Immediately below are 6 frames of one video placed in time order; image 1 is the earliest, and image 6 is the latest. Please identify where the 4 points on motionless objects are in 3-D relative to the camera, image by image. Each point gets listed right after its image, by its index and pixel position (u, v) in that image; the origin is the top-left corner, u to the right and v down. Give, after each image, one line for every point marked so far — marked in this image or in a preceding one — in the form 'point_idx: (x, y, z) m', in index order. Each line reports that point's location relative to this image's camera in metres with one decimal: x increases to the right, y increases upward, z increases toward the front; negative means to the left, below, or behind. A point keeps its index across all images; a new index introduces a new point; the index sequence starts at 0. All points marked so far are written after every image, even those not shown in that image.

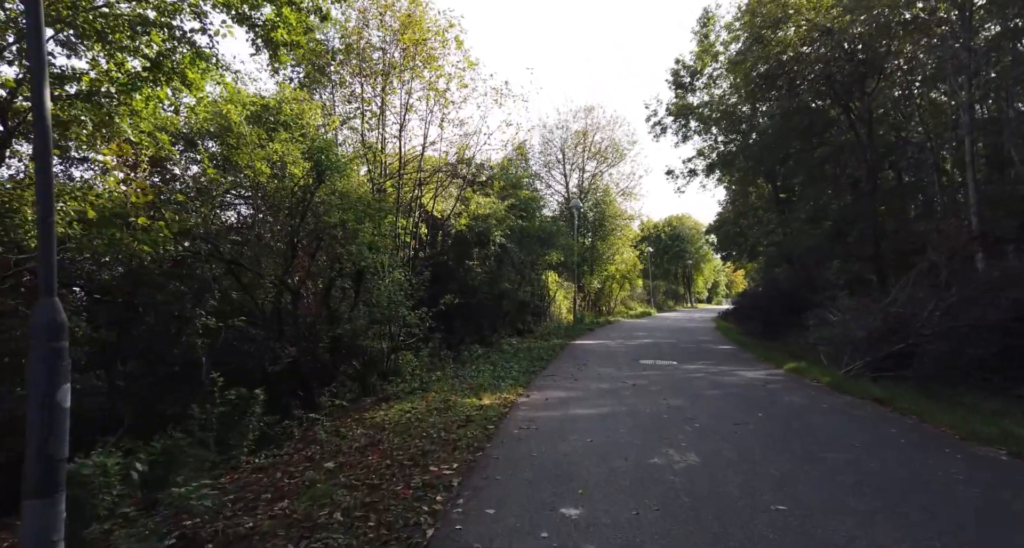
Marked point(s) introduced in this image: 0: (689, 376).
0: (+3.7, -2.2, +12.9) m
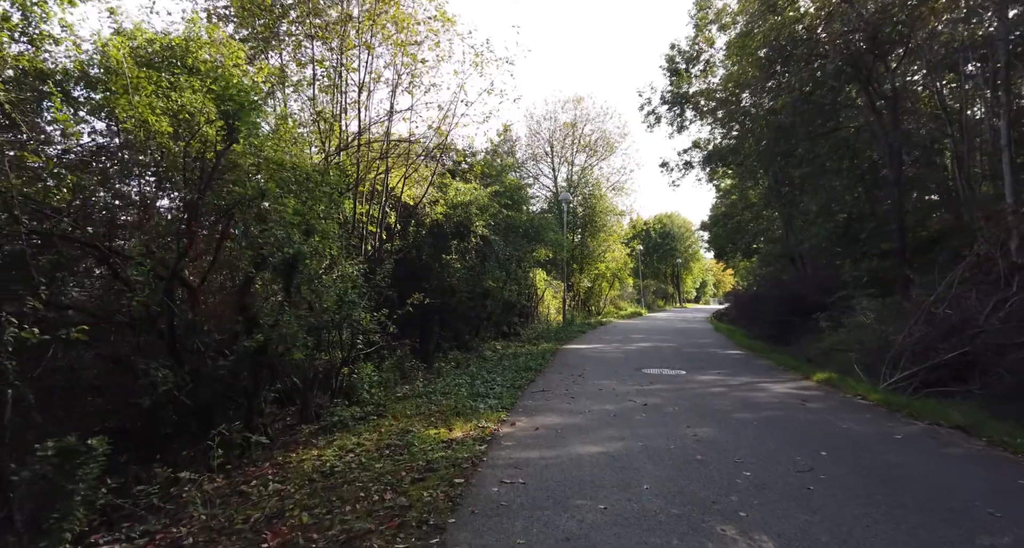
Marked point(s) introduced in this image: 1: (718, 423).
0: (+3.4, -2.1, +10.7) m
1: (+2.7, -2.0, +8.1) m
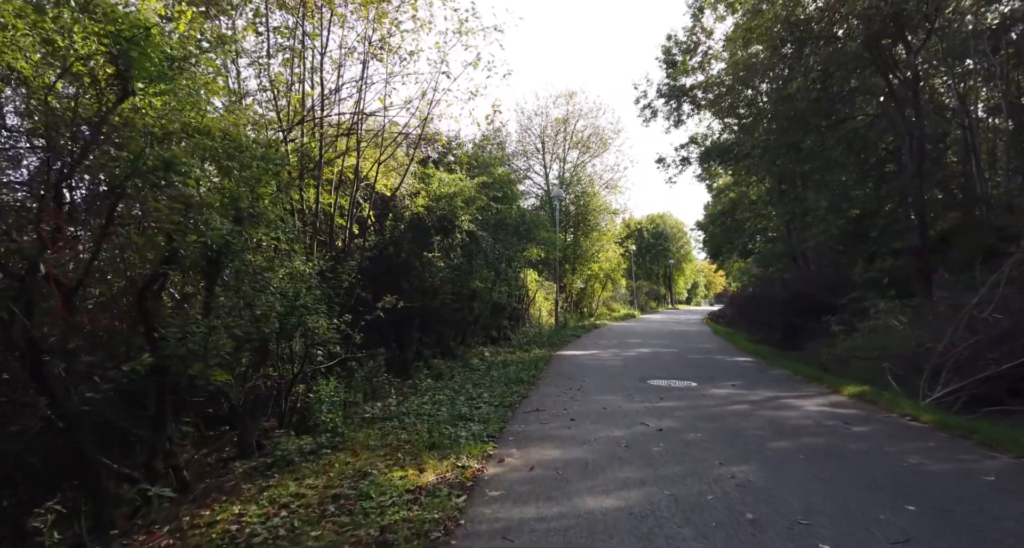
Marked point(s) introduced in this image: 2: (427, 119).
0: (+3.3, -2.1, +9.1) m
1: (+2.6, -2.0, +6.5) m
2: (-1.7, +3.1, +12.0) m
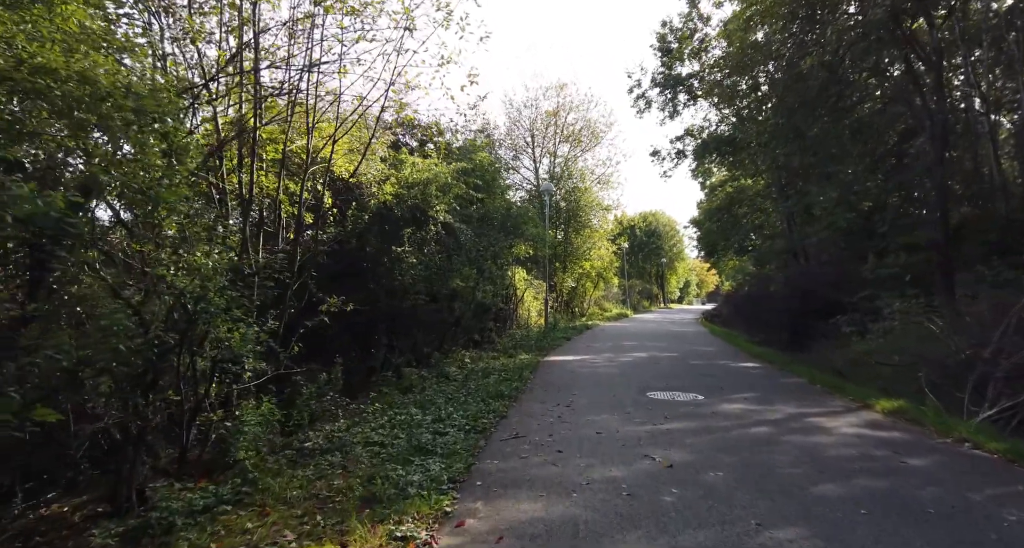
0: (+2.9, -2.0, +7.5) m
1: (+2.3, -1.9, +4.9) m
2: (-2.0, +3.1, +10.3) m
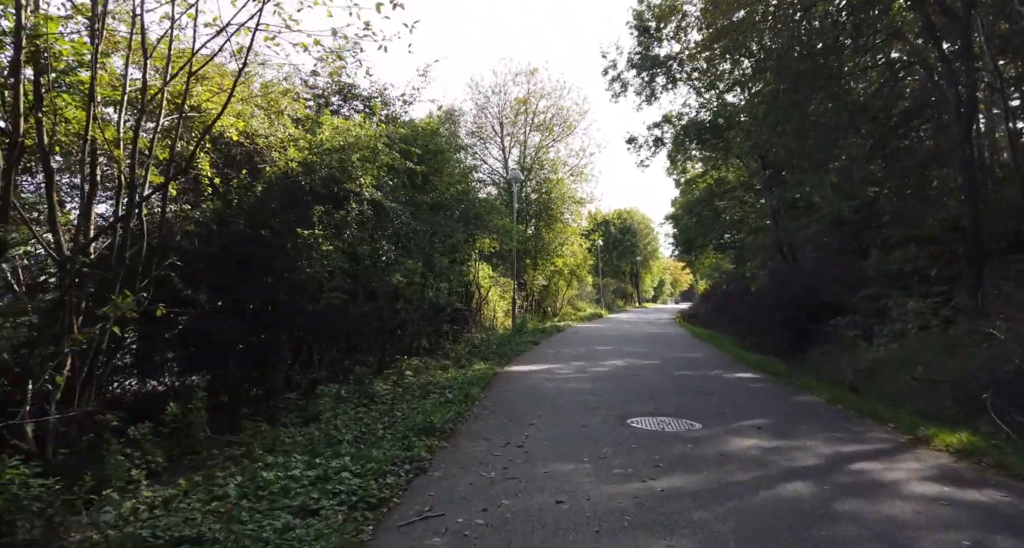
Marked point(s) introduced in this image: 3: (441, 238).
0: (+2.2, -1.9, +4.9) m
1: (+1.7, -1.8, +2.3) m
2: (-2.8, +3.2, +7.5) m
3: (-1.8, +1.0, +16.4) m
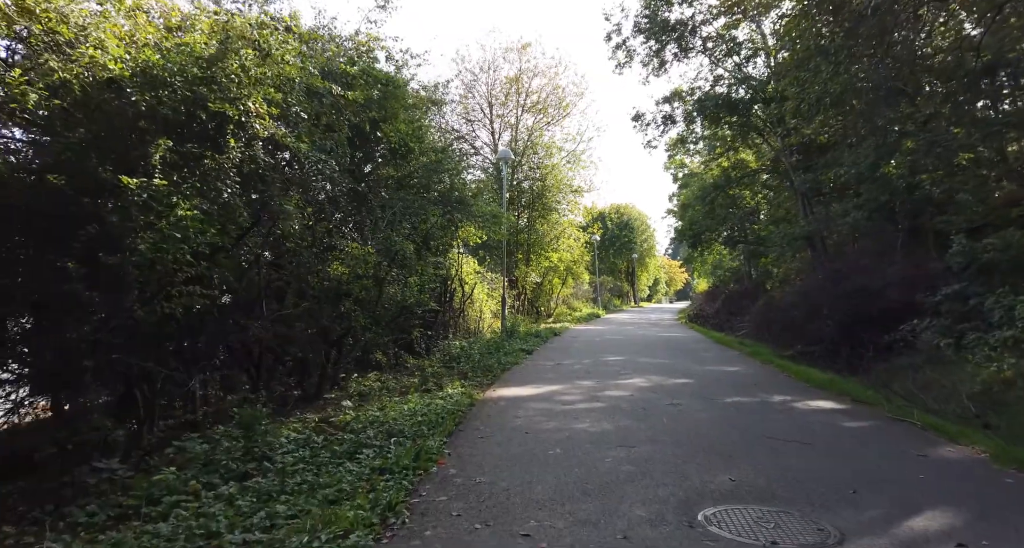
0: (+2.1, -1.7, +1.1) m
1: (+1.7, -1.6, -1.5) m
2: (-3.0, +3.4, +3.6) m
3: (-2.1, +1.2, +12.5) m
